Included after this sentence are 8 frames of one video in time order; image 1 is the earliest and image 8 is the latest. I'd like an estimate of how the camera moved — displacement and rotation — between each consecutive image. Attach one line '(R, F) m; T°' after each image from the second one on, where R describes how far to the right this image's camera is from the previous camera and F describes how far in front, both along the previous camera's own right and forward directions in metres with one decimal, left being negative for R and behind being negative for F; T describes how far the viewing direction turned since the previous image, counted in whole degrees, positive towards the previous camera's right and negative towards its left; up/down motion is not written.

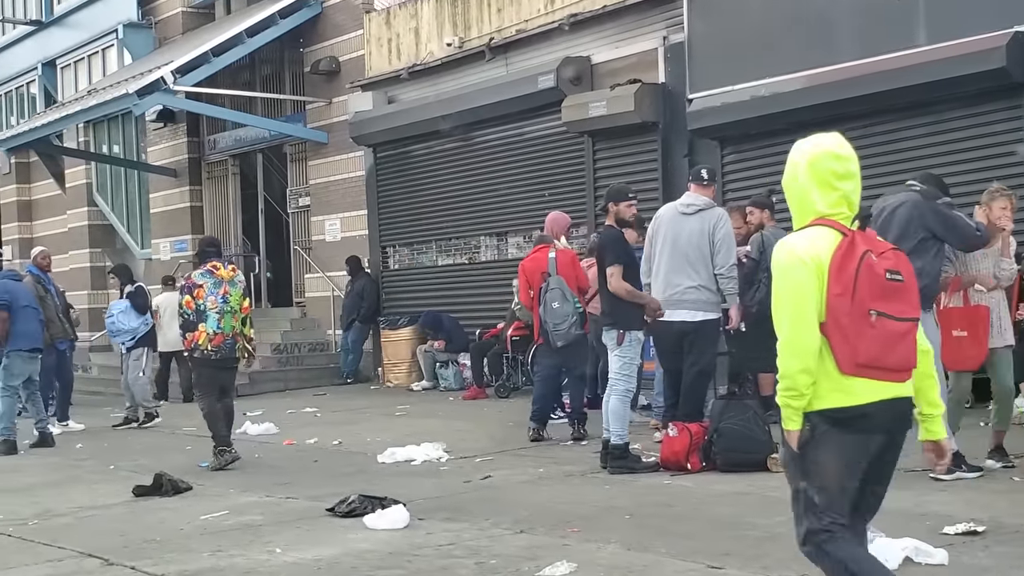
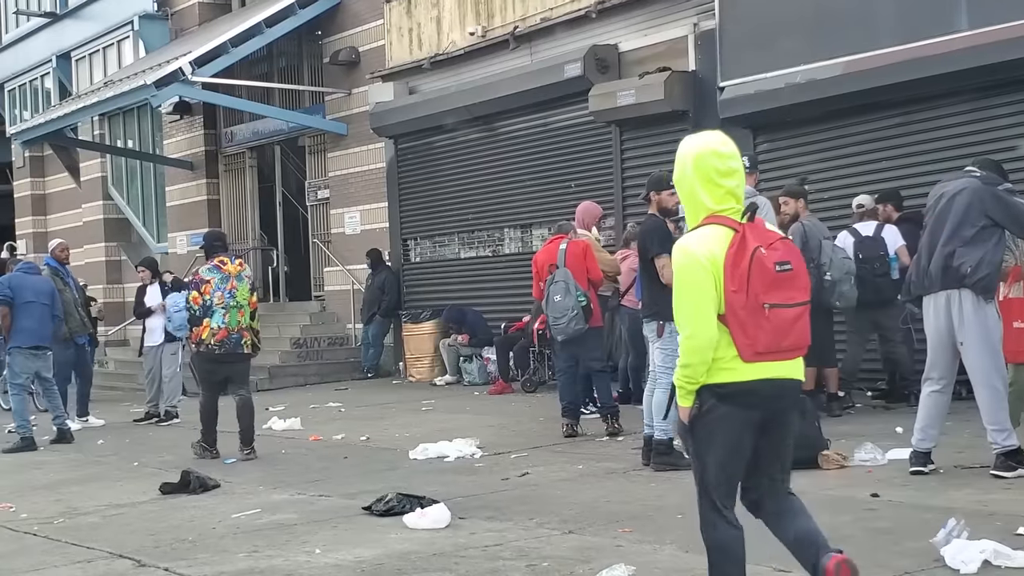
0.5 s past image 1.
(-0.2, +0.3) m; 0°
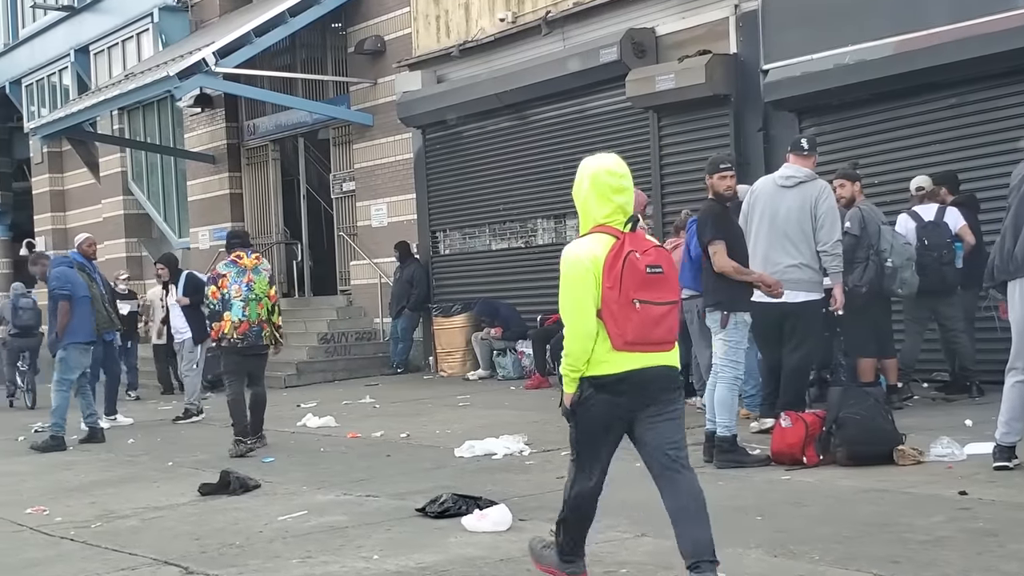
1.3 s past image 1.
(-0.3, +0.4) m; -1°
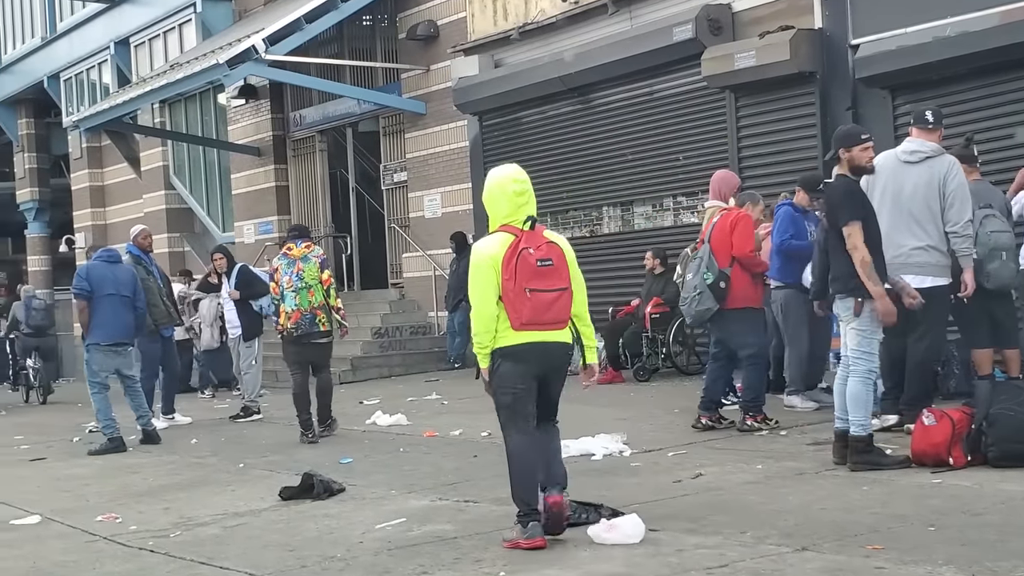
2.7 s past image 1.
(-0.5, +0.6) m; -1°
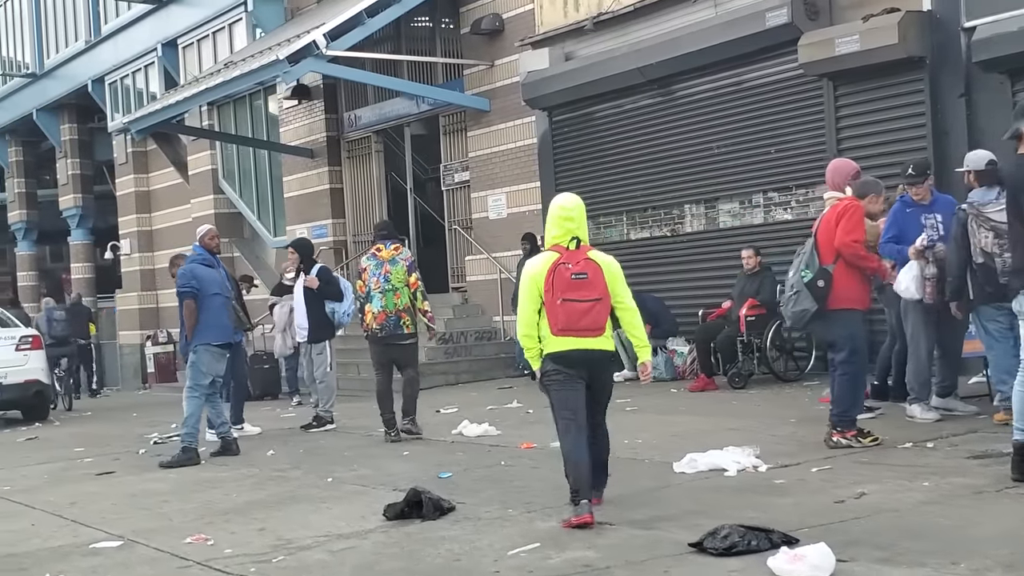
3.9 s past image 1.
(-0.6, +0.7) m; -1°
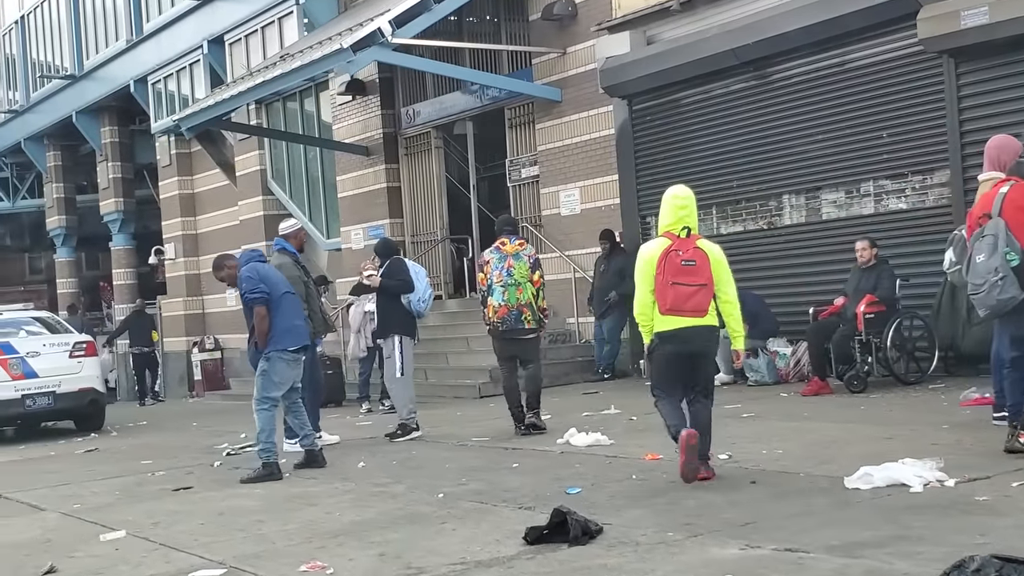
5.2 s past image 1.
(-0.7, +0.9) m; -1°
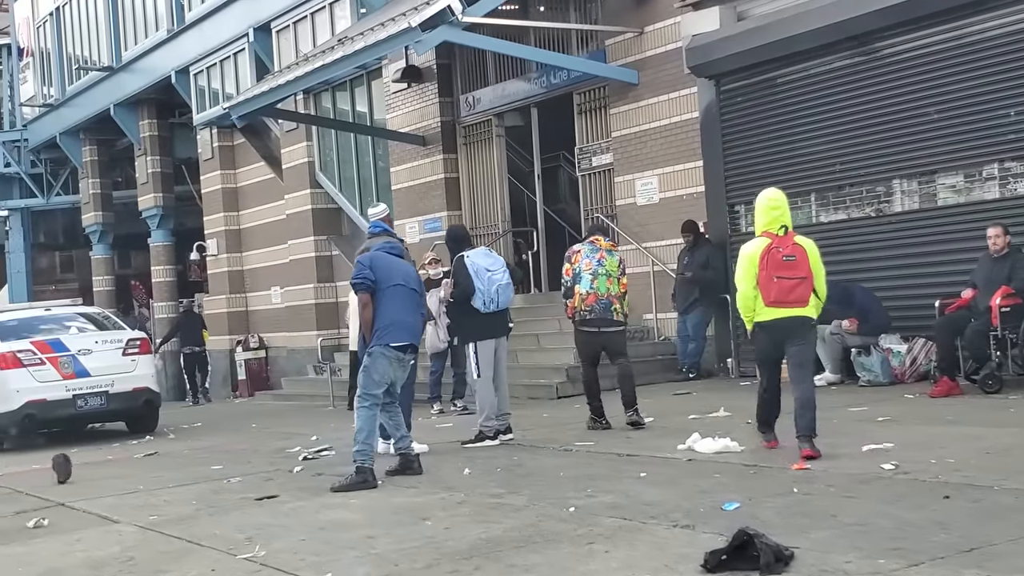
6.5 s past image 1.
(-0.7, +0.9) m; -1°
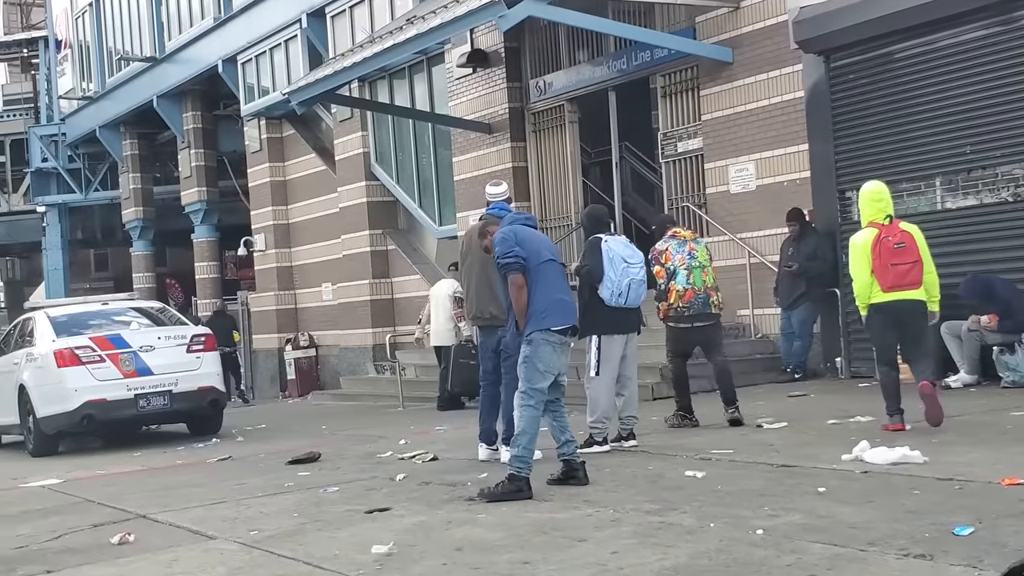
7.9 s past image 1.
(-0.8, +0.9) m; -1°
